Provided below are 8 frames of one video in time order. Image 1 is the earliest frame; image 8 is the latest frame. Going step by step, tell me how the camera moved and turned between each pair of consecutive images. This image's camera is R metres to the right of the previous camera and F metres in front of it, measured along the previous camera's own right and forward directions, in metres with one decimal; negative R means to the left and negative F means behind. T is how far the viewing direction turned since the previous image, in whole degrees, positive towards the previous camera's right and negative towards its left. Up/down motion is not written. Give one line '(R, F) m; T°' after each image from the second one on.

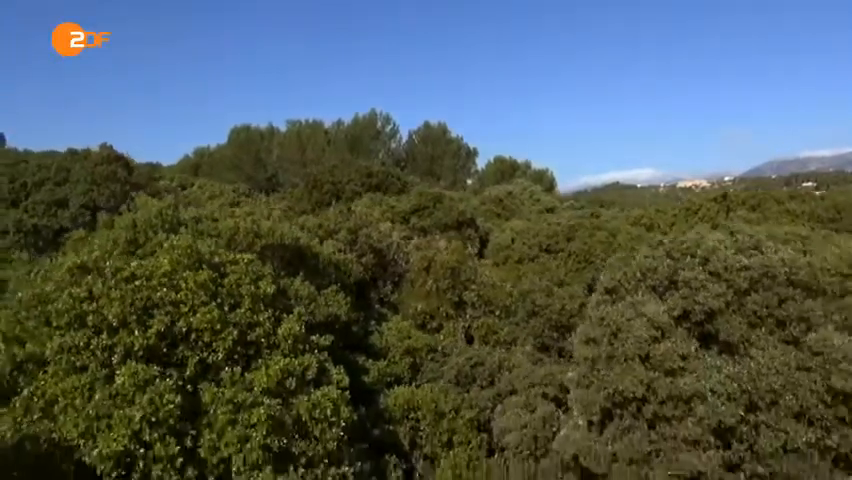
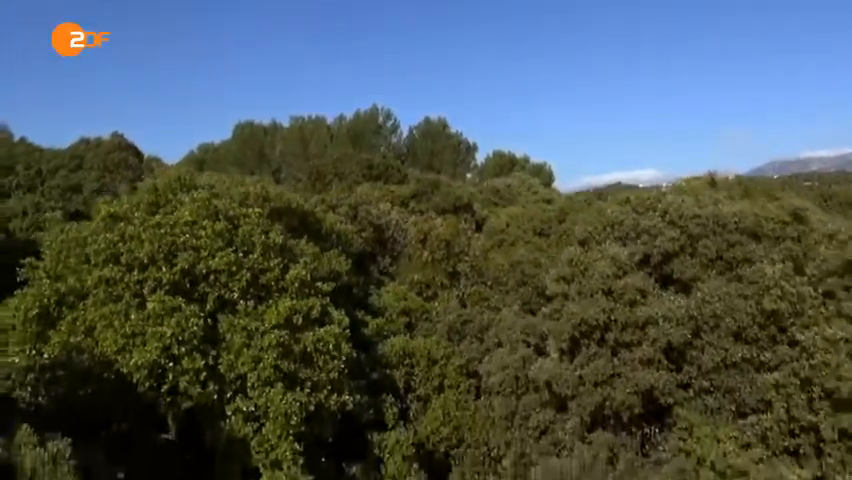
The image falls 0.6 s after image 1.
(+0.2, -1.6) m; 0°
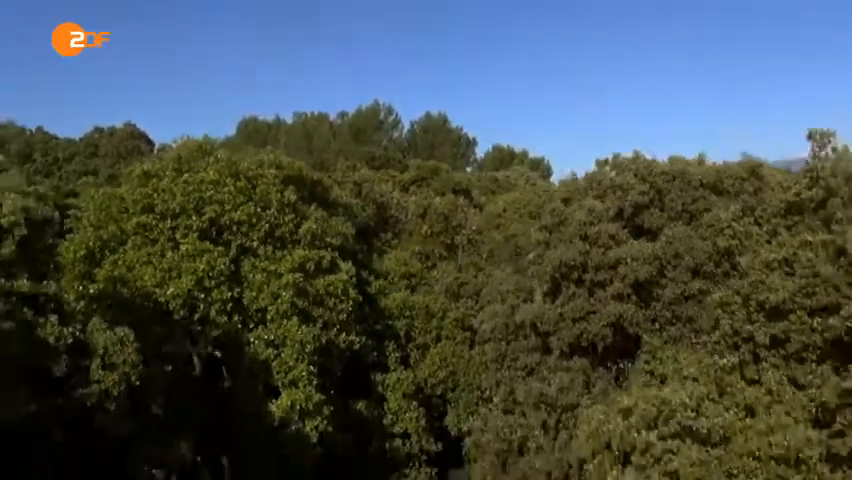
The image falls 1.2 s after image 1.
(+0.1, -1.6) m; 0°
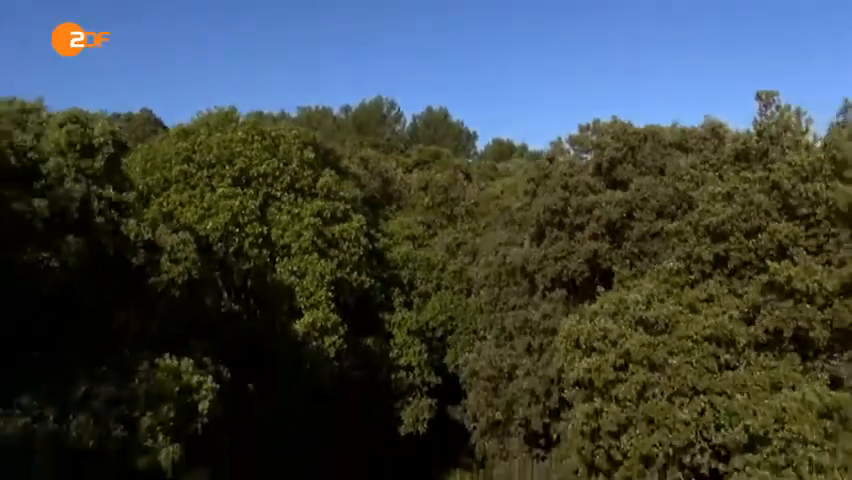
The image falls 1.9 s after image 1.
(0.0, -2.1) m; 0°
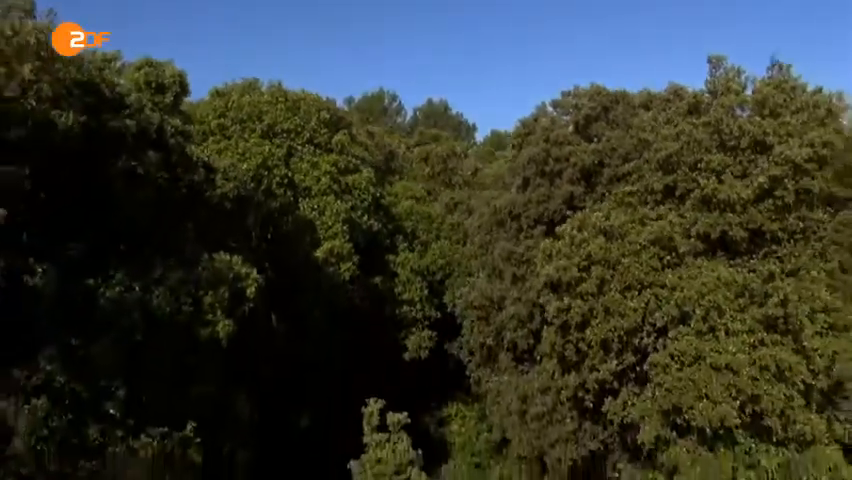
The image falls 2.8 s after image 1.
(0.0, -2.7) m; 0°
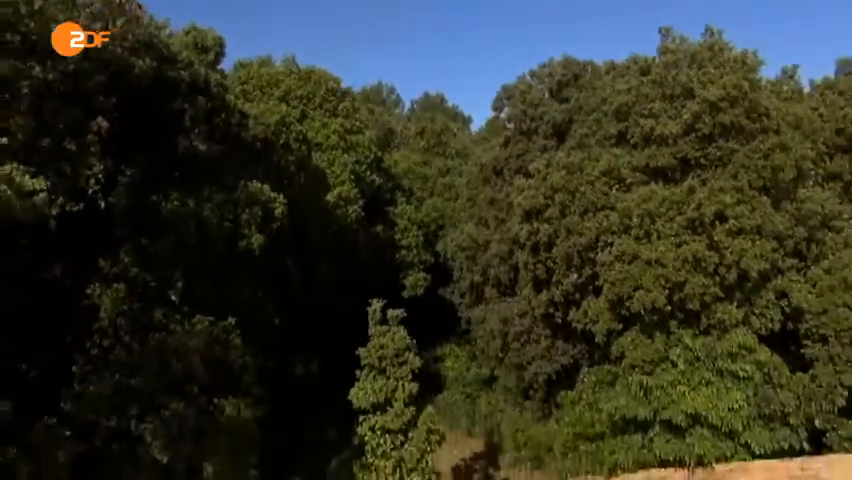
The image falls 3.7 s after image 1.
(+0.1, -3.1) m; 0°
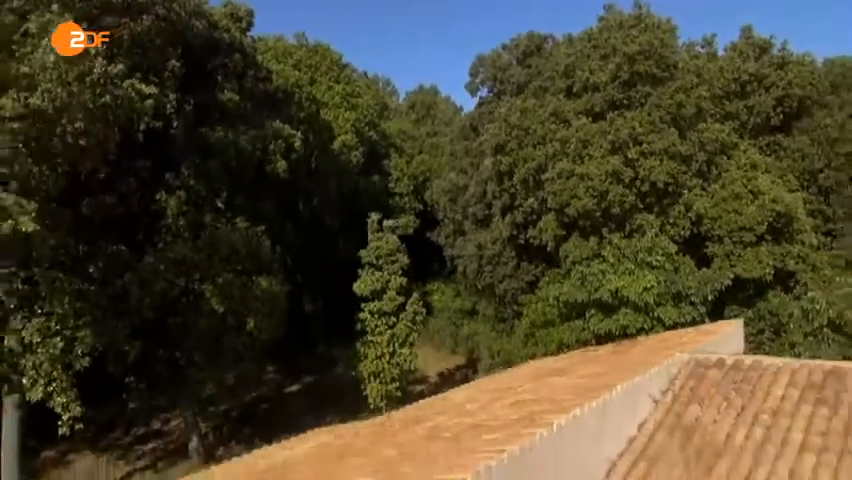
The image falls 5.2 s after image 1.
(+0.3, -4.5) m; 0°
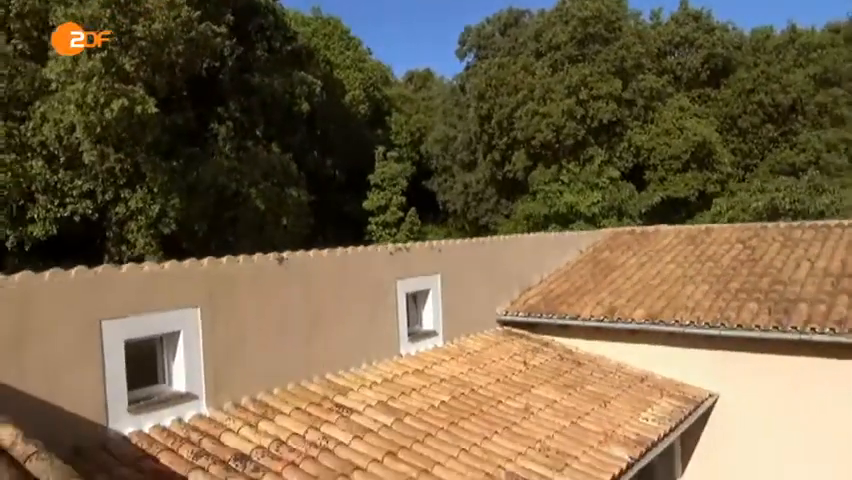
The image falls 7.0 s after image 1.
(+0.1, -5.1) m; 0°
